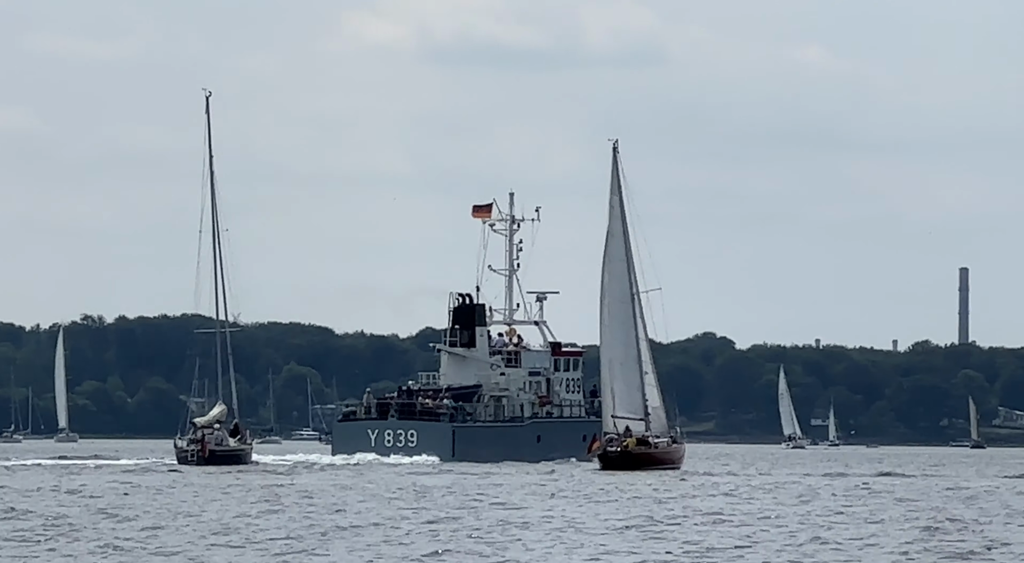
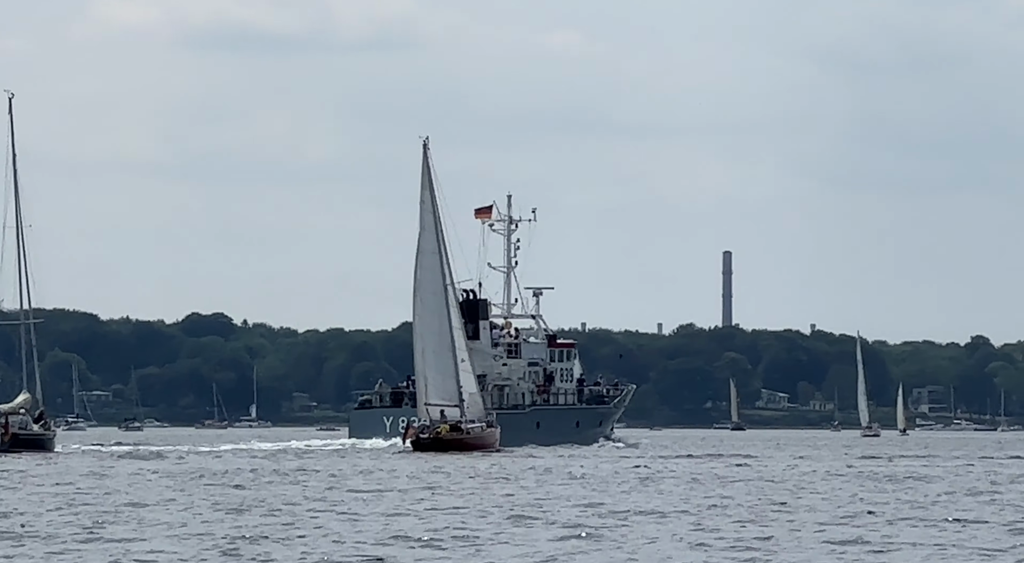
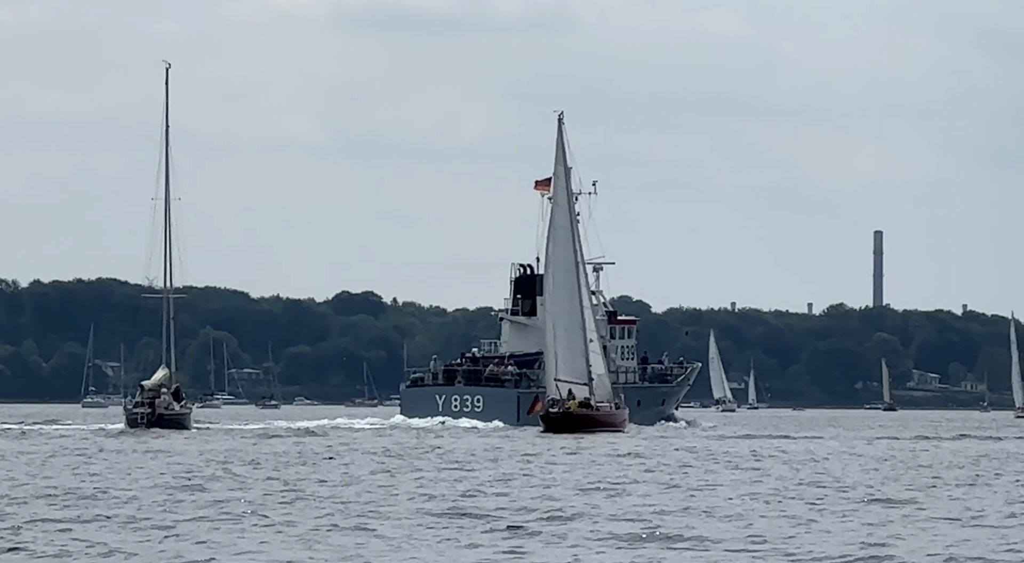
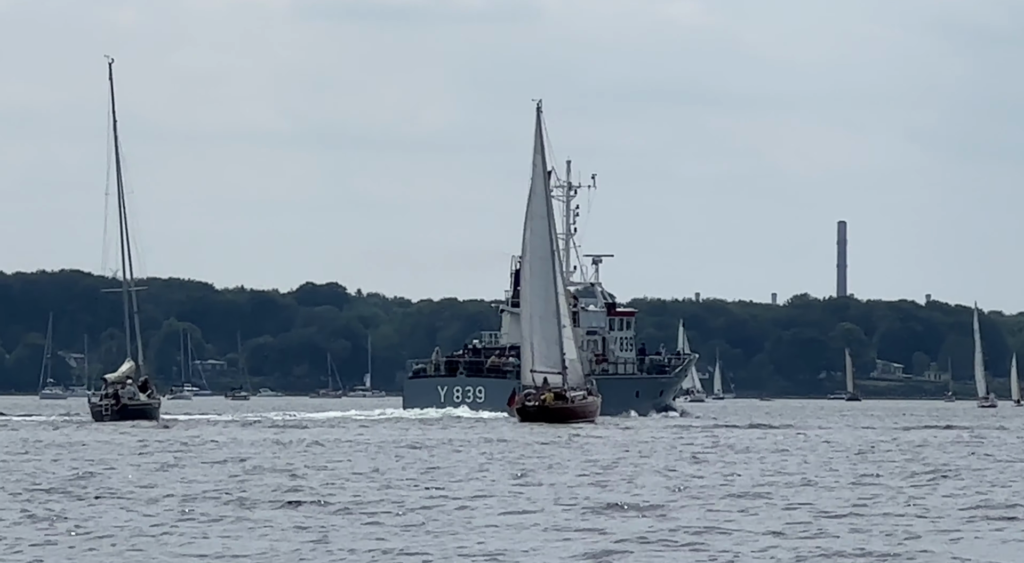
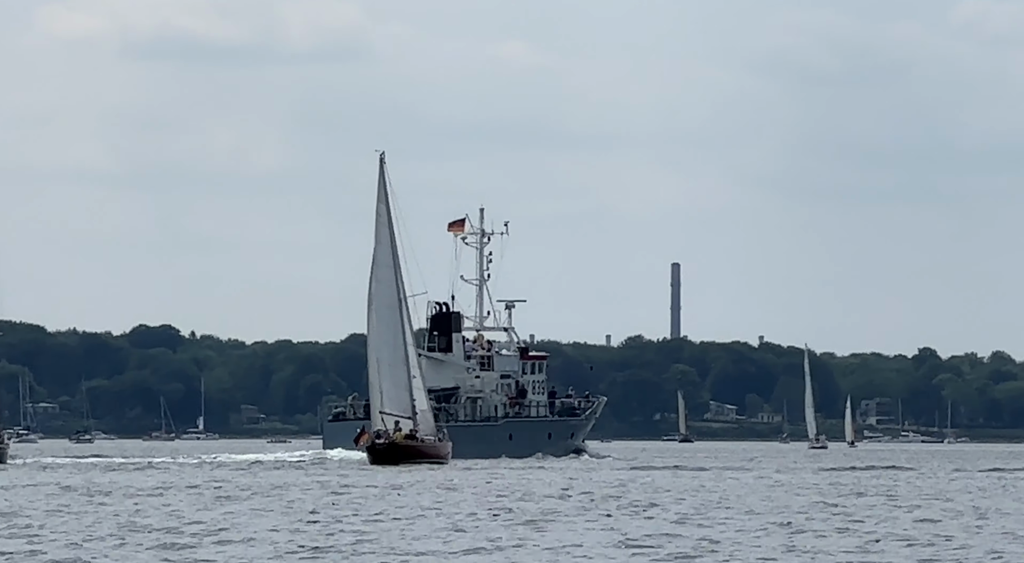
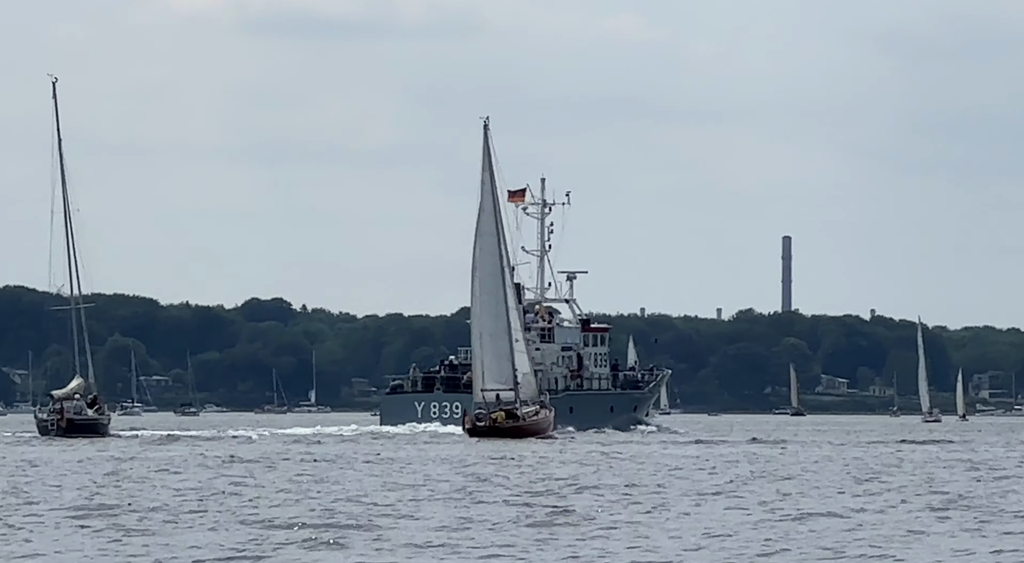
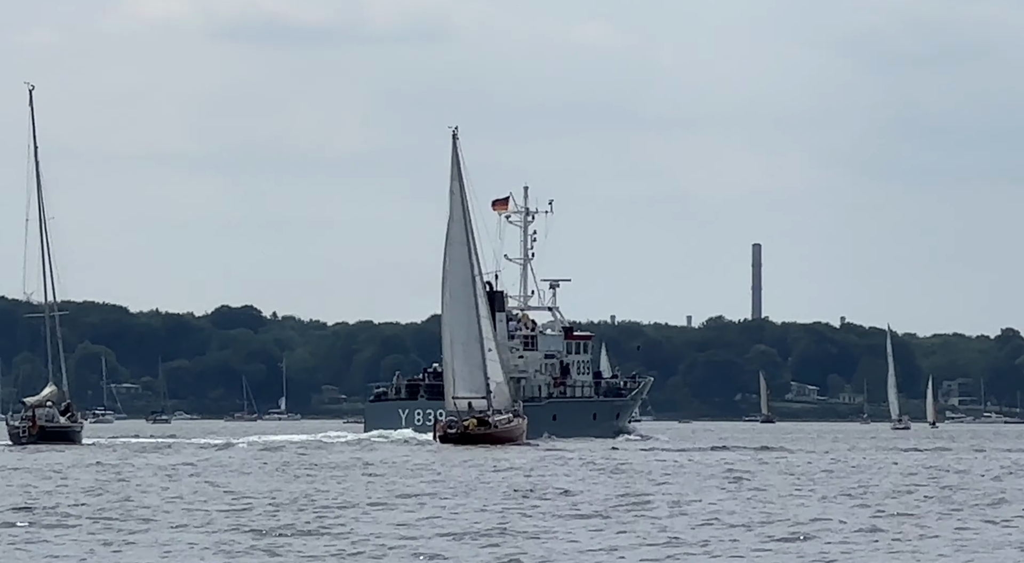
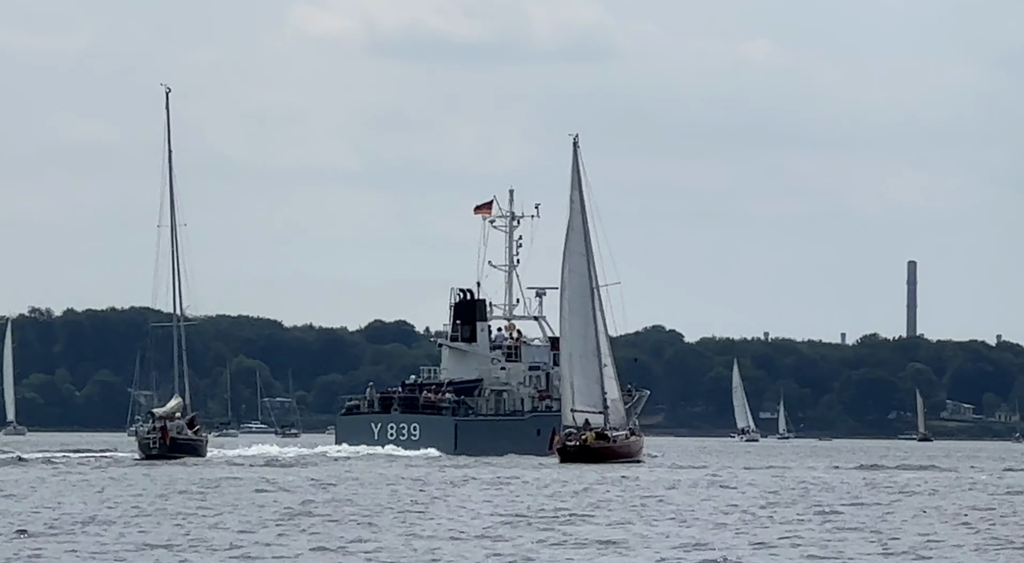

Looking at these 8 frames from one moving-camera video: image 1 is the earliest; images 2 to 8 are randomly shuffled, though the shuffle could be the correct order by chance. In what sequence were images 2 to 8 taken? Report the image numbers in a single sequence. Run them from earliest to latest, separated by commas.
8, 3, 4, 6, 7, 2, 5
